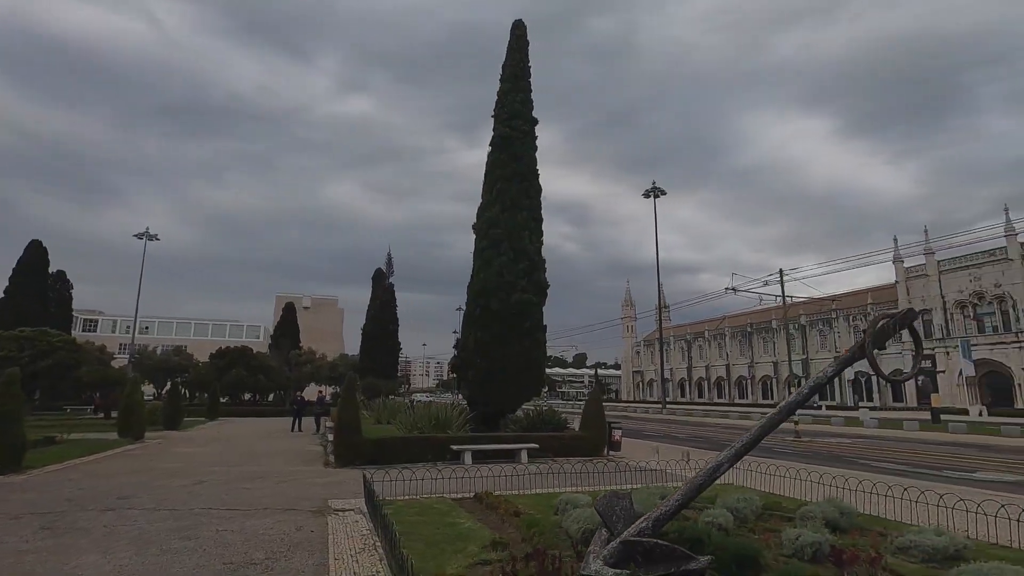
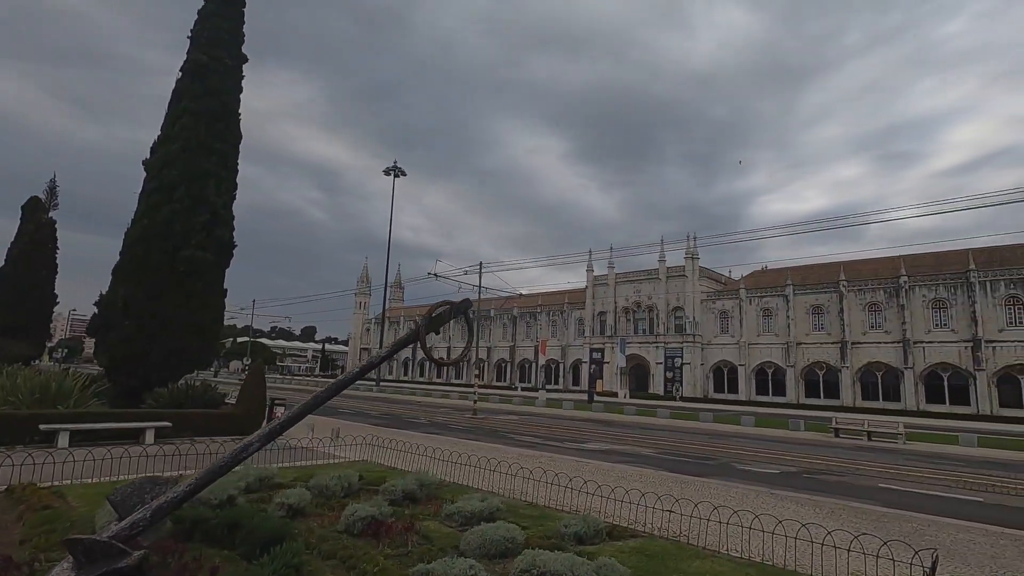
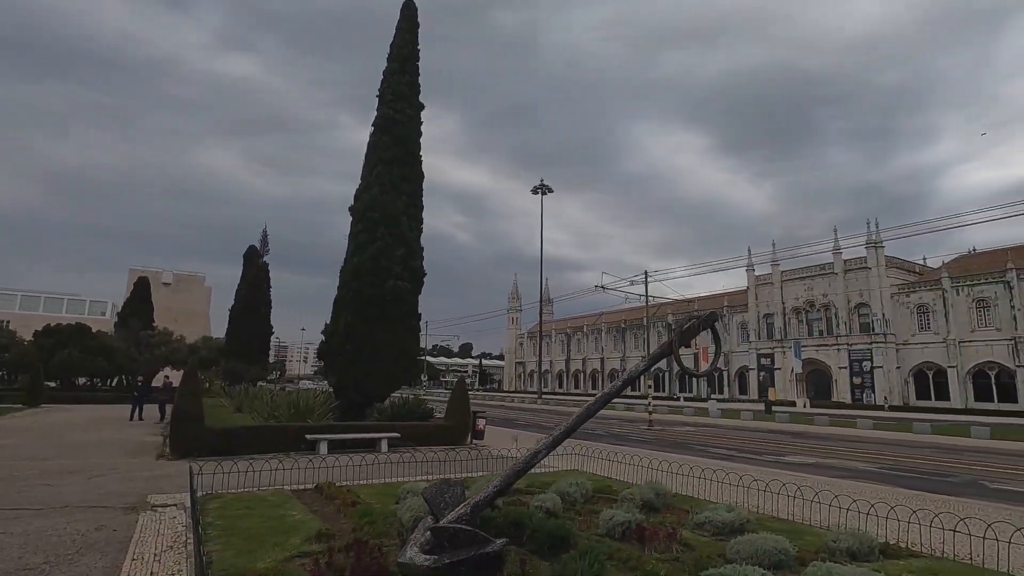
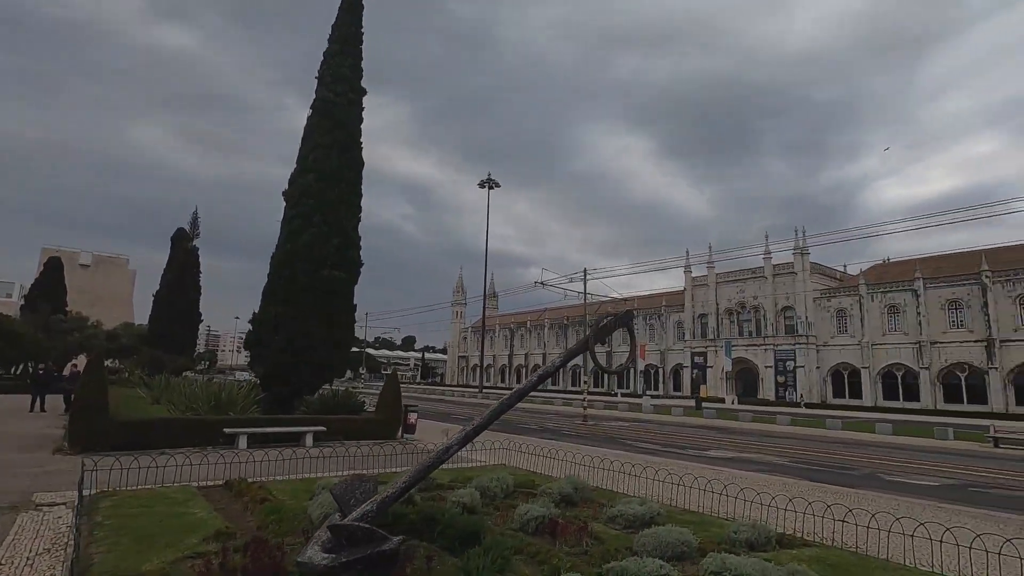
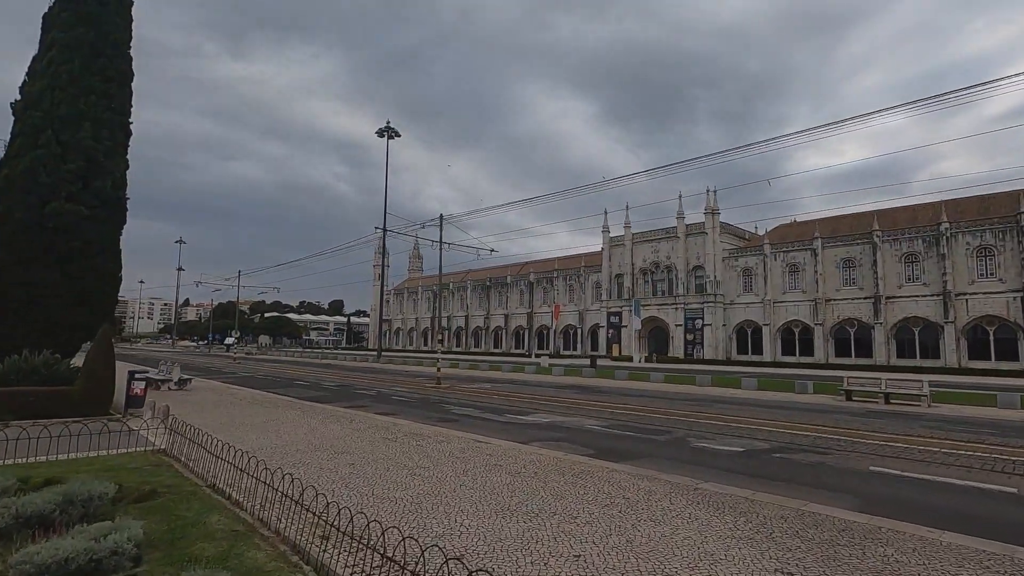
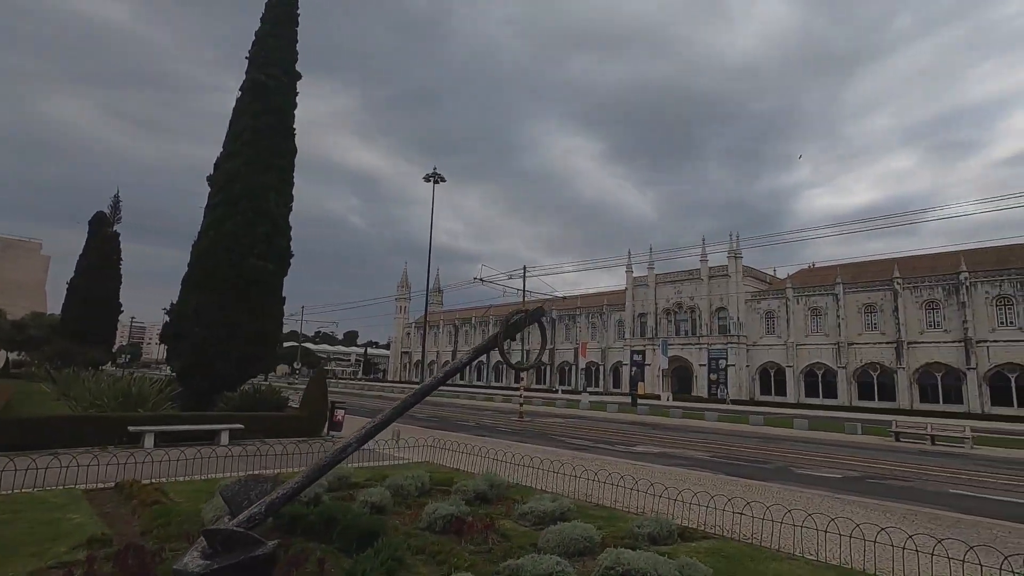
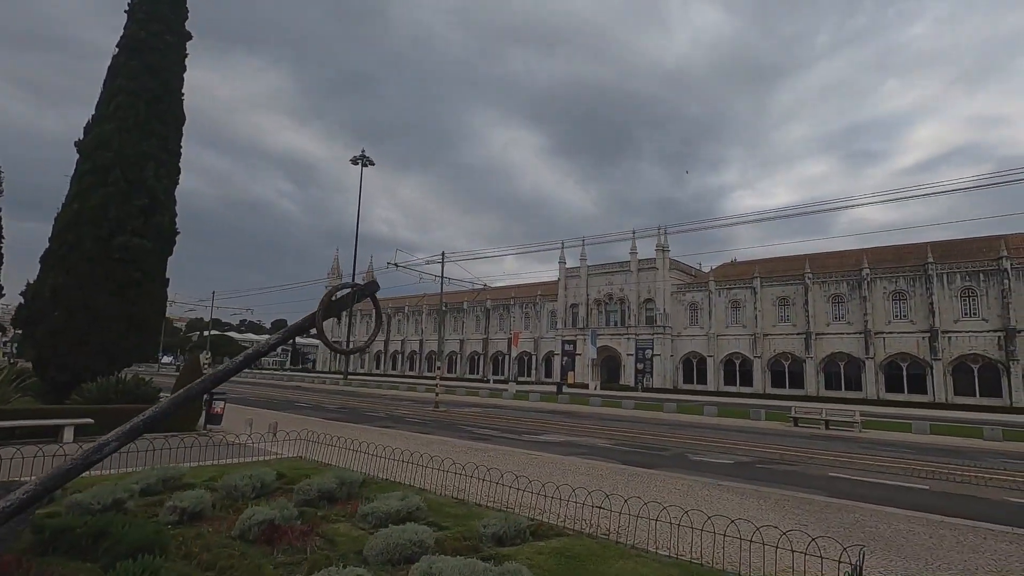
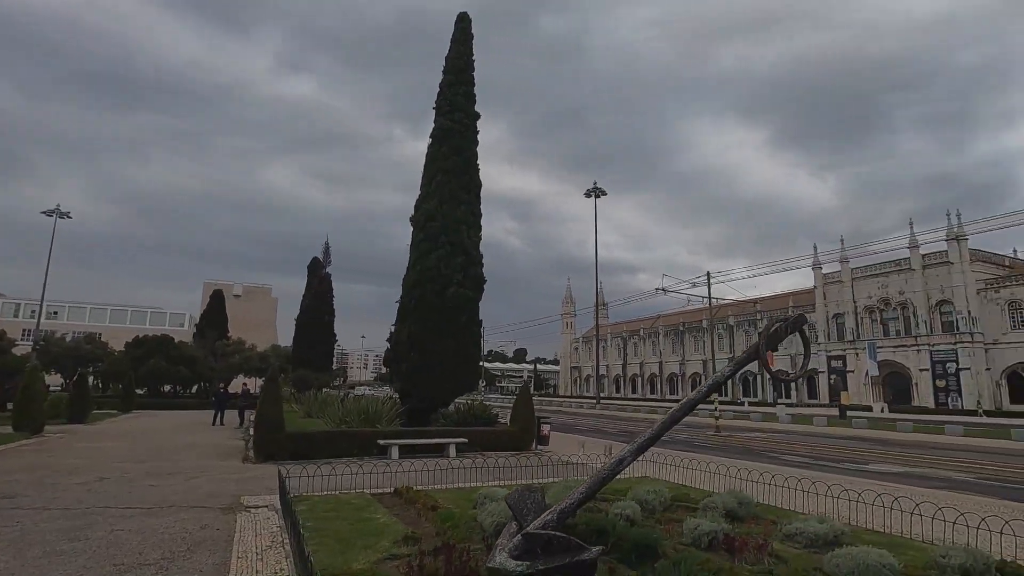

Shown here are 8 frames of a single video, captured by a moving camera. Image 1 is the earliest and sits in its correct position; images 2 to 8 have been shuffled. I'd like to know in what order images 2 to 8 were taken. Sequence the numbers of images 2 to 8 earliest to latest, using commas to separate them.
8, 3, 4, 6, 2, 7, 5
